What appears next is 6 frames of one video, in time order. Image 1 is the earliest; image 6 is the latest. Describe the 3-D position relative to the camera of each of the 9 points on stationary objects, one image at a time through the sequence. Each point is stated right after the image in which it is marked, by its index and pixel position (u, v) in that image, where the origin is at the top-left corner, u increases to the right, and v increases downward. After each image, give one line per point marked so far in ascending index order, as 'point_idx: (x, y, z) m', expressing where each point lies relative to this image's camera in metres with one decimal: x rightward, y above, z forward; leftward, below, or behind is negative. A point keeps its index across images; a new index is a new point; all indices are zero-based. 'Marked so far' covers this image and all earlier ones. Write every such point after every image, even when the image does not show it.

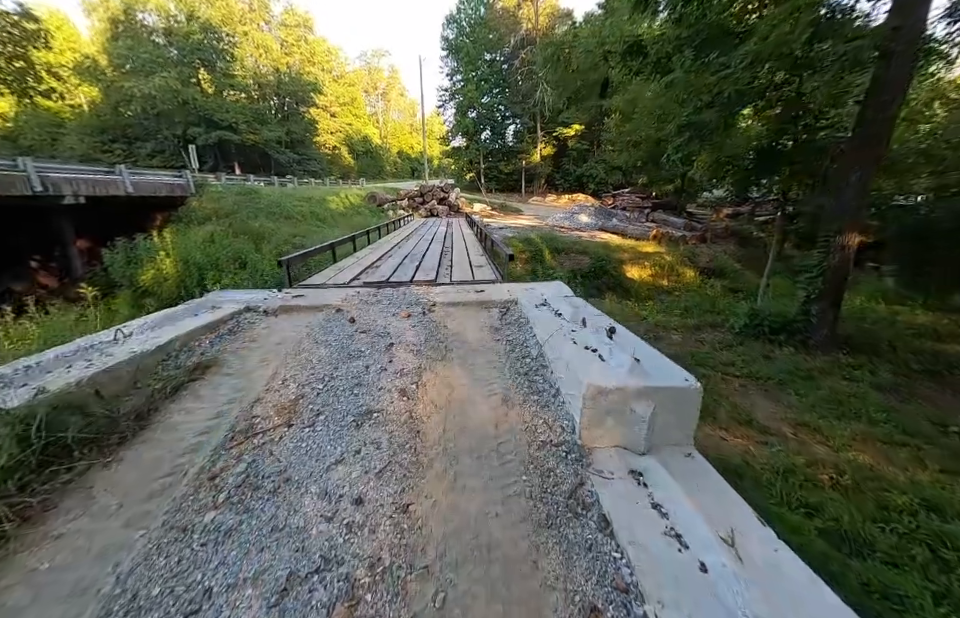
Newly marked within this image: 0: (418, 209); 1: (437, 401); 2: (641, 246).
0: (-3.2, +5.3, +18.7) m
1: (-0.2, -0.4, +1.5) m
2: (+6.3, +2.4, +13.6) m
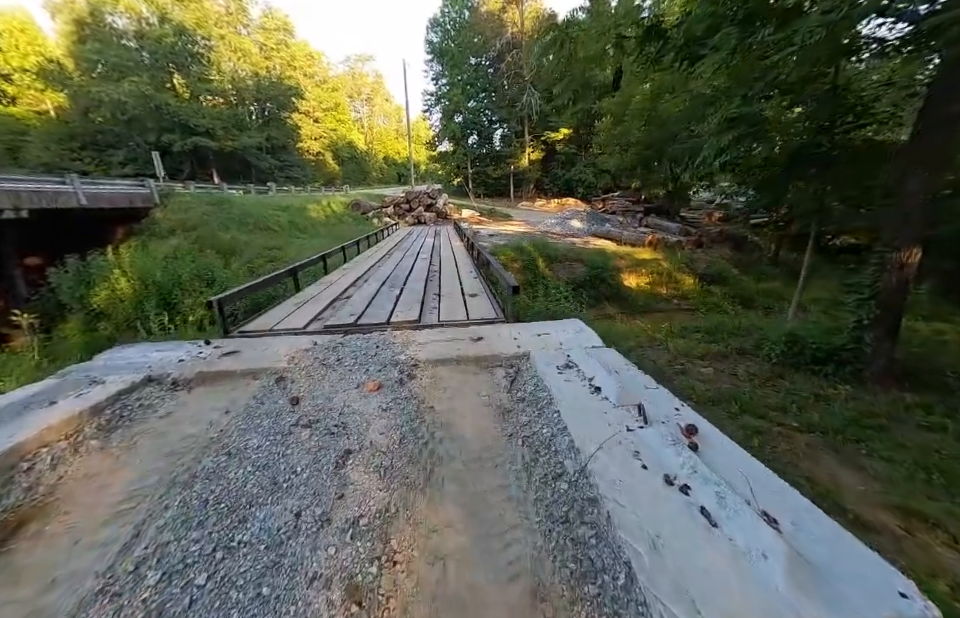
0: (-3.8, +4.7, +18.0) m
1: (-0.1, -0.7, +0.8) m
2: (+5.9, +2.1, +13.2) m
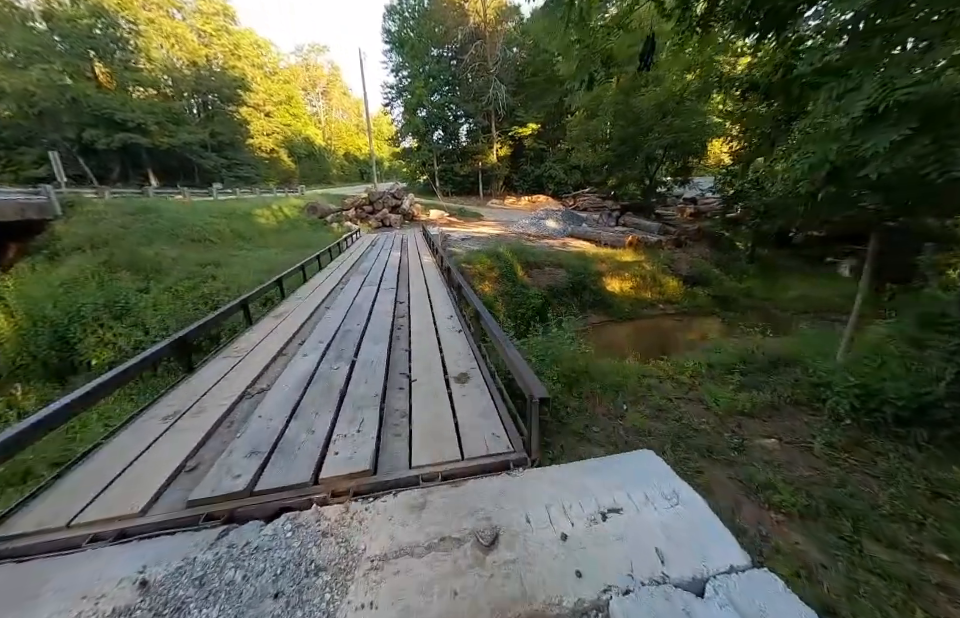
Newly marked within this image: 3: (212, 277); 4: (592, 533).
0: (-5.2, +4.2, +16.6) m
1: (0.0, -1.2, -0.2) m
2: (+4.9, +2.0, +12.6) m
3: (-6.3, +0.8, +8.2) m
4: (+0.3, -0.6, +1.0) m
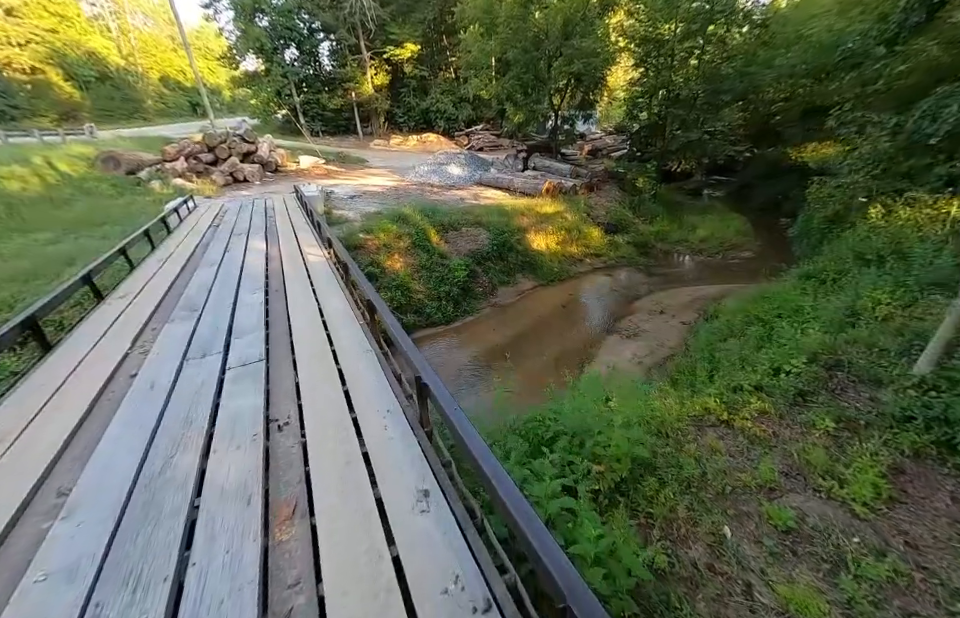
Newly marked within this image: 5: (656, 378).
0: (-9.2, +4.6, +12.0) m
1: (+1.1, -2.1, -1.6) m
2: (+1.8, +3.4, +11.3) m
3: (-7.5, 0.0, +4.4) m
4: (+1.0, -1.4, -0.5) m
5: (+2.6, -1.0, +5.2) m
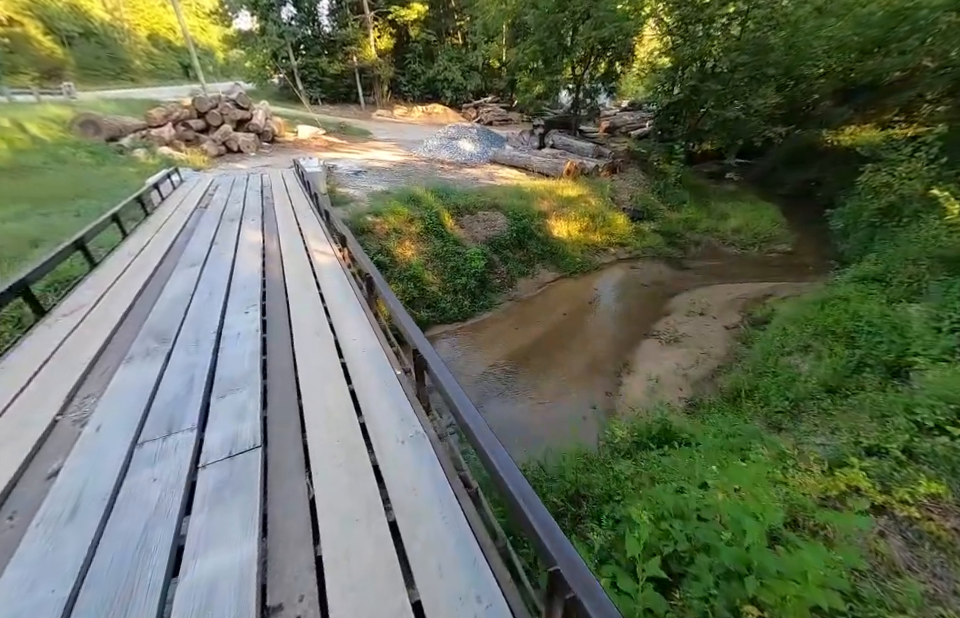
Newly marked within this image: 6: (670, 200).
0: (-8.7, +5.2, +11.0) m
1: (+1.5, -2.6, -2.2) m
2: (+2.3, +3.6, +10.4) m
3: (-7.1, +0.1, +3.6) m
4: (+1.4, -1.8, -1.1) m
5: (+3.0, -1.2, +4.6) m
6: (+6.2, +3.5, +11.6) m
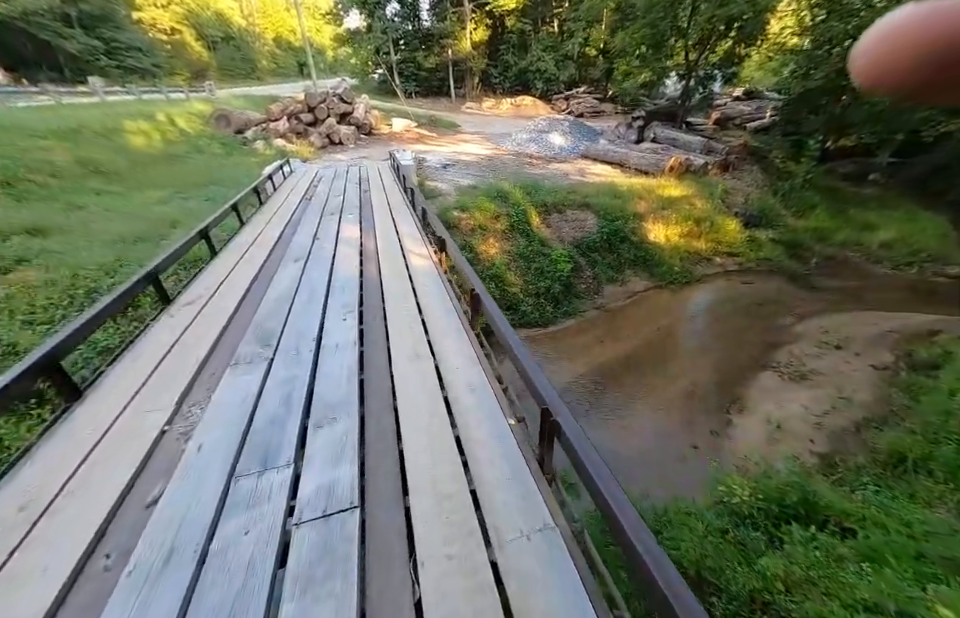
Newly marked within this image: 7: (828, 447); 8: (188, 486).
0: (-5.8, +5.9, +11.9) m
1: (+1.0, -2.9, -2.7) m
2: (+4.7, +3.3, +9.3) m
3: (-6.1, +0.6, +4.5) m
4: (+1.2, -2.1, -1.7) m
5: (+3.9, -1.6, +3.6) m
6: (+8.8, +2.8, +9.8) m
7: (+4.0, -1.6, +4.1) m
8: (-1.1, -0.6, +1.3) m
